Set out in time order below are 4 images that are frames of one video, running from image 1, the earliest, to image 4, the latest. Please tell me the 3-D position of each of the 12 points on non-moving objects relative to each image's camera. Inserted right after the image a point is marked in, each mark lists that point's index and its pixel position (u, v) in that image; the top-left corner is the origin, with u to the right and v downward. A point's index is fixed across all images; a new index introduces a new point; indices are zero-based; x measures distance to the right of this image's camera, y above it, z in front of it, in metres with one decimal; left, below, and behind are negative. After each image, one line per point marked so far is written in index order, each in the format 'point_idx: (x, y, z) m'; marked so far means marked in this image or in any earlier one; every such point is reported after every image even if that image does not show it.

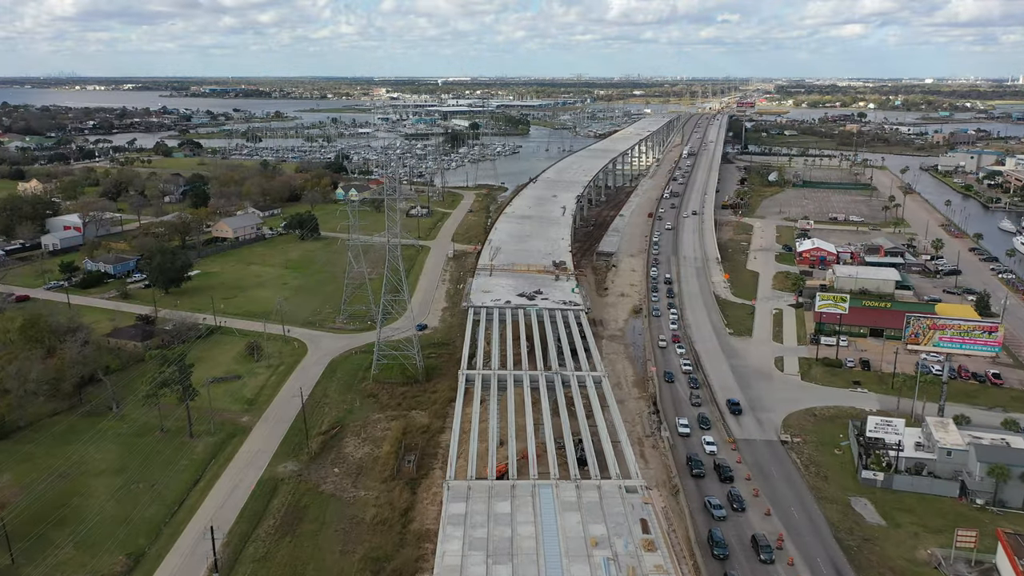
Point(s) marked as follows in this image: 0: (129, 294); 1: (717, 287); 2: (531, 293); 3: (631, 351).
0: (-9.1, -0.1, +19.0) m
1: (+5.1, 0.0, +19.6) m
2: (+0.4, -0.1, +15.2) m
3: (+2.3, -1.2, +15.2) m
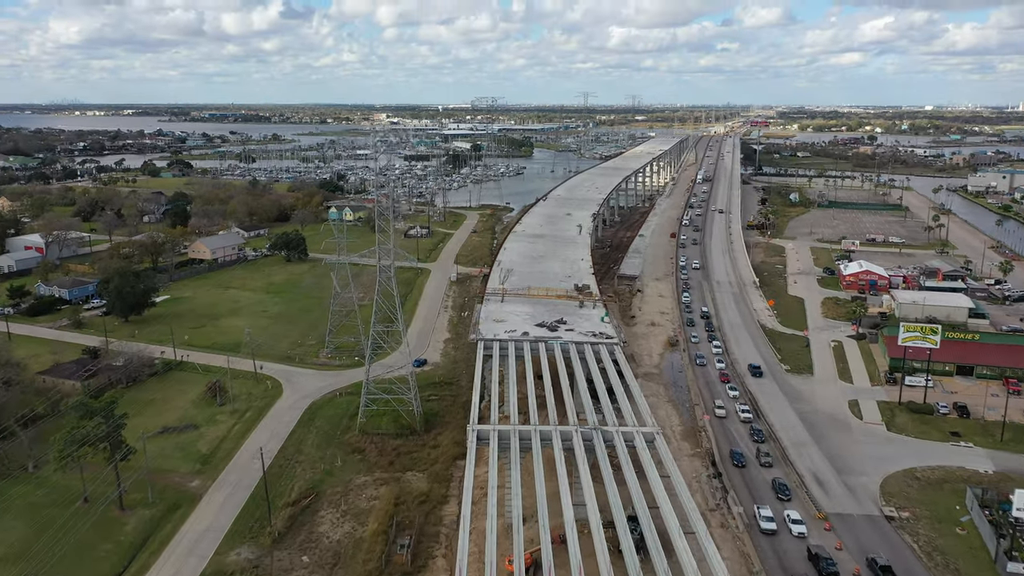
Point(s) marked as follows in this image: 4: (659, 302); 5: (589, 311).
0: (-8.9, -0.7, +16.5) m
1: (+5.3, -0.6, +17.1) m
2: (+0.6, -0.5, +12.6) m
3: (+2.5, -1.7, +12.5) m
4: (+3.3, -0.3, +18.0) m
5: (+1.3, -0.4, +13.4) m
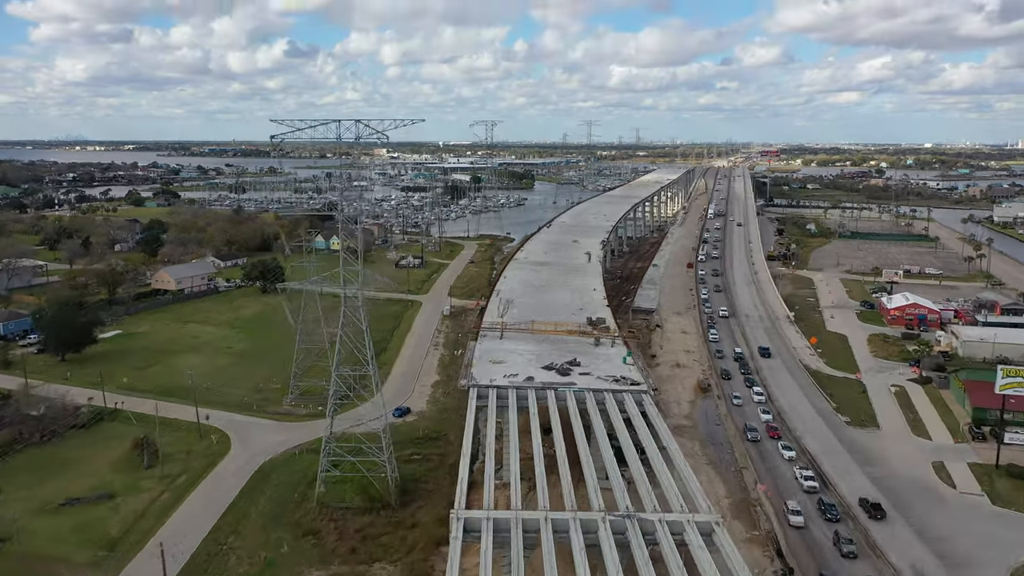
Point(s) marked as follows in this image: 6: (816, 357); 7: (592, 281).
0: (-8.9, -1.3, +14.1) m
1: (+5.4, -1.2, +14.7) m
2: (+0.6, -1.0, +10.2) m
3: (+2.6, -2.1, +10.1) m
4: (+3.3, -1.0, +15.6) m
5: (+1.3, -0.9, +11.0) m
6: (+5.6, -1.3, +14.5) m
7: (+1.6, +0.2, +16.3) m
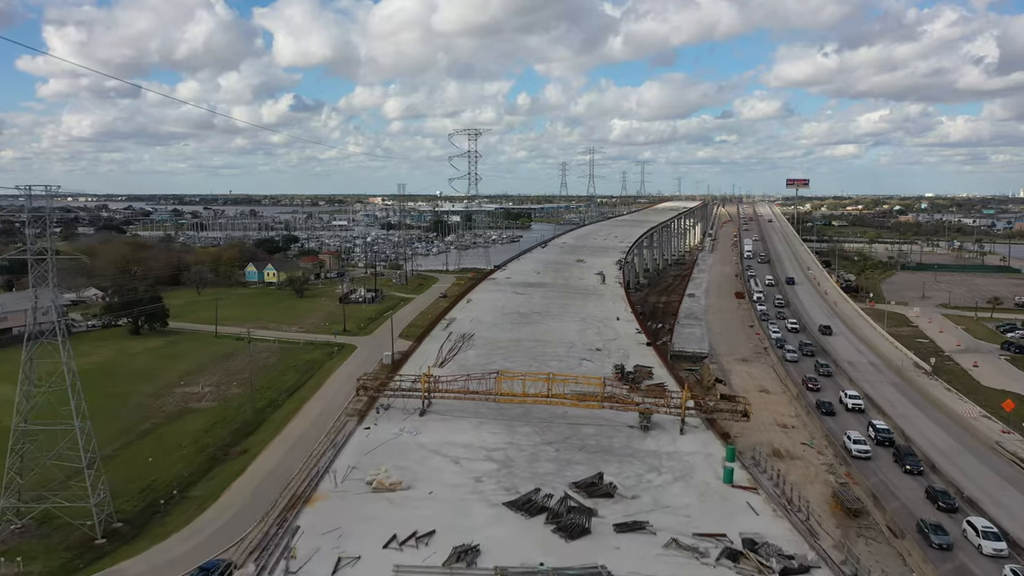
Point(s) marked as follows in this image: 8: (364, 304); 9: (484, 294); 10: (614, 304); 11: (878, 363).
0: (-9.2, -1.6, +7.7) m
1: (+5.0, -1.5, +8.3) m
2: (+0.3, -1.0, +3.8) m
3: (+2.2, -2.1, +3.7) m
4: (+2.9, -1.3, +9.2) m
5: (+0.9, -0.9, +4.7) m
6: (+5.2, -1.5, +8.1) m
7: (+1.2, -0.2, +10.0) m
8: (-3.4, -0.4, +18.5) m
9: (-0.3, -0.1, +11.2) m
10: (+1.3, -0.2, +10.3) m
11: (+5.2, -1.1, +11.3) m
